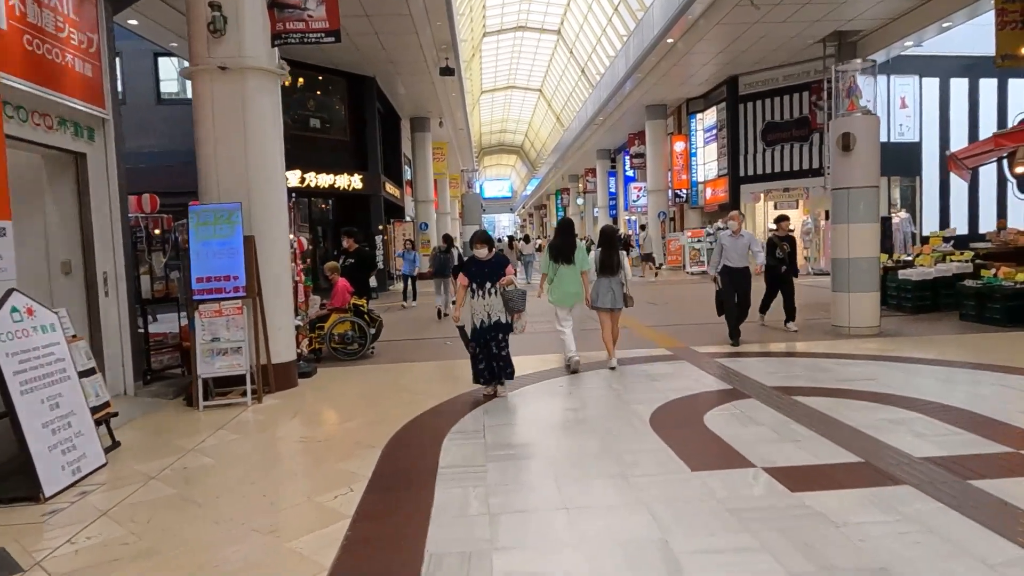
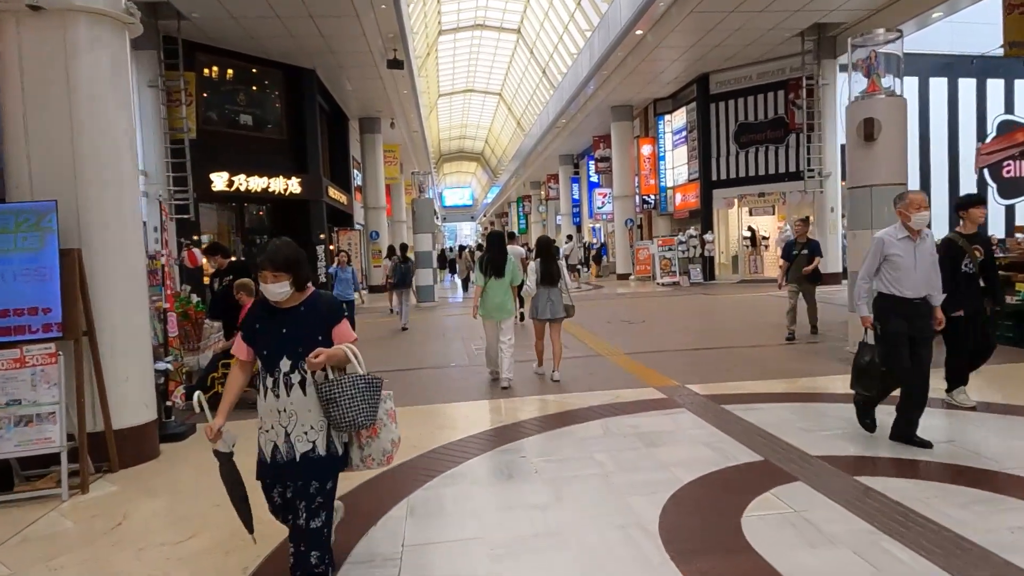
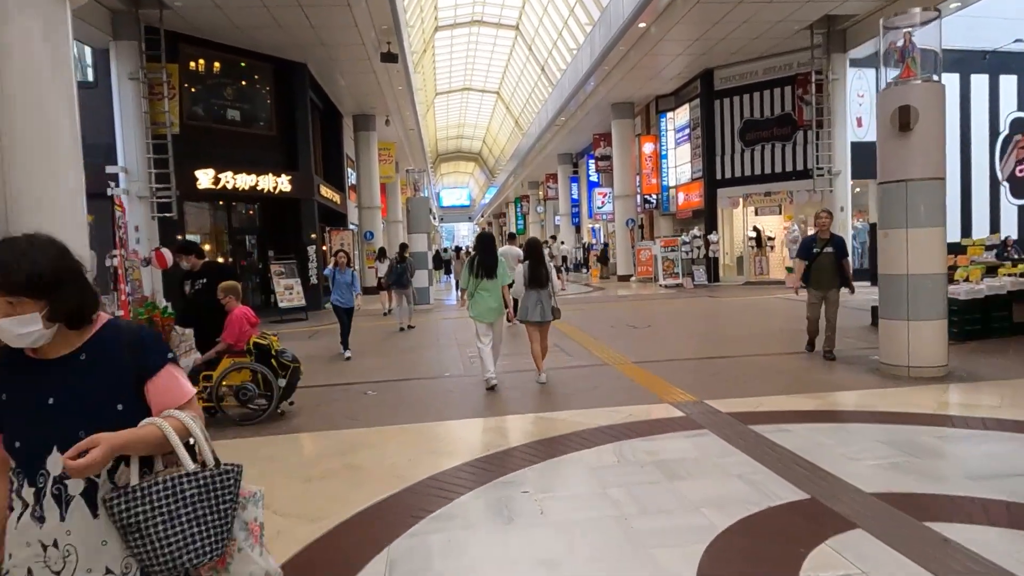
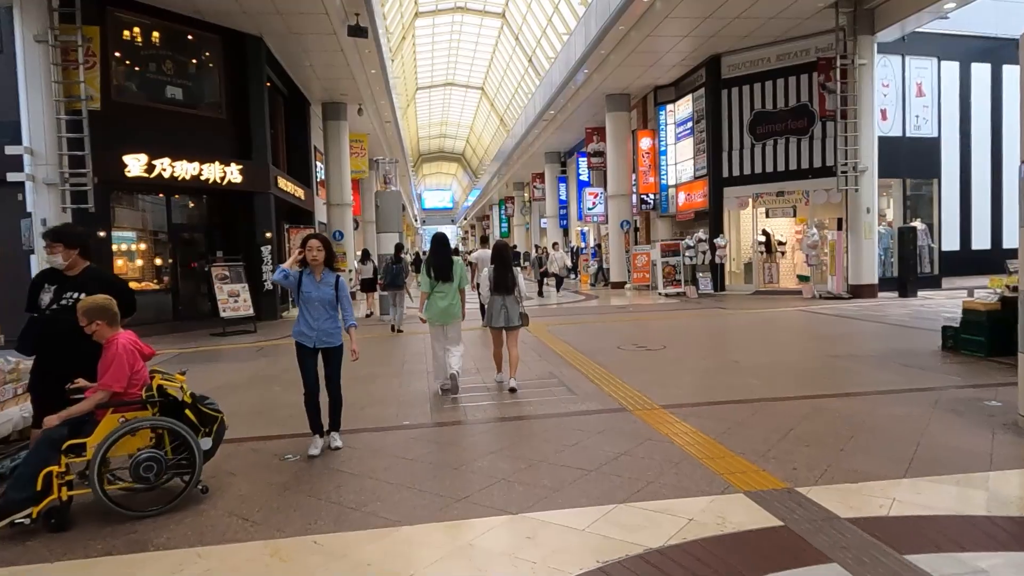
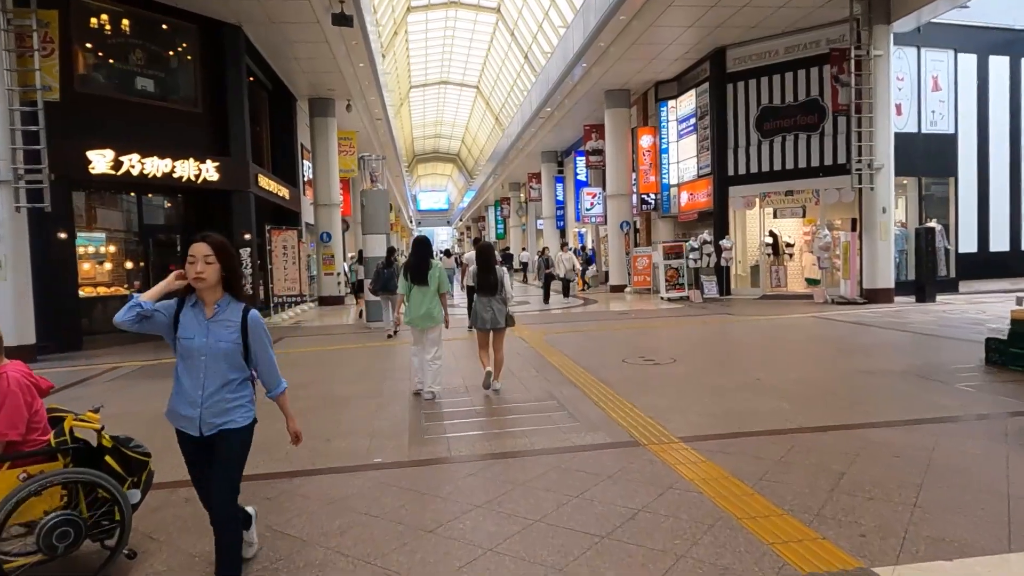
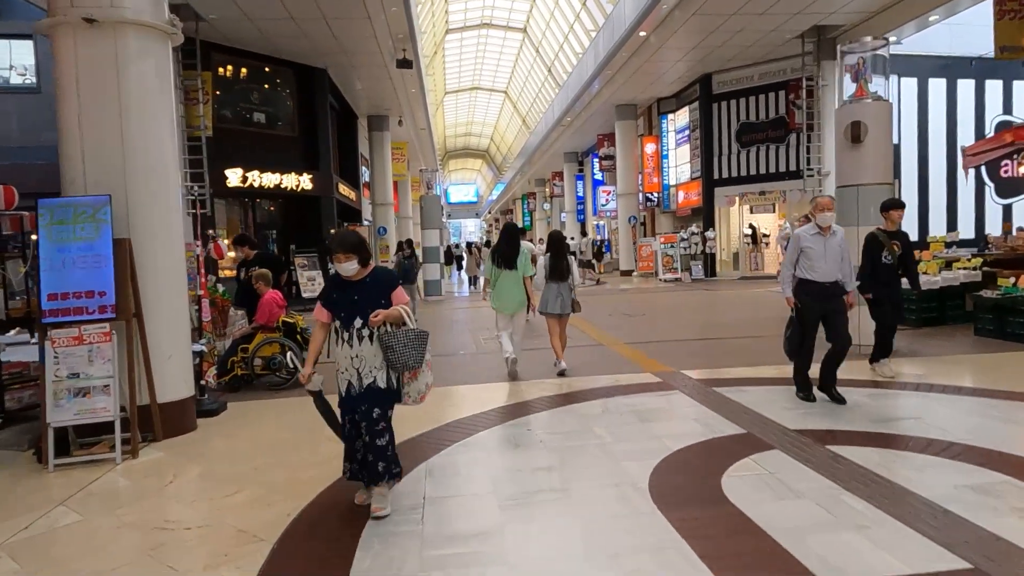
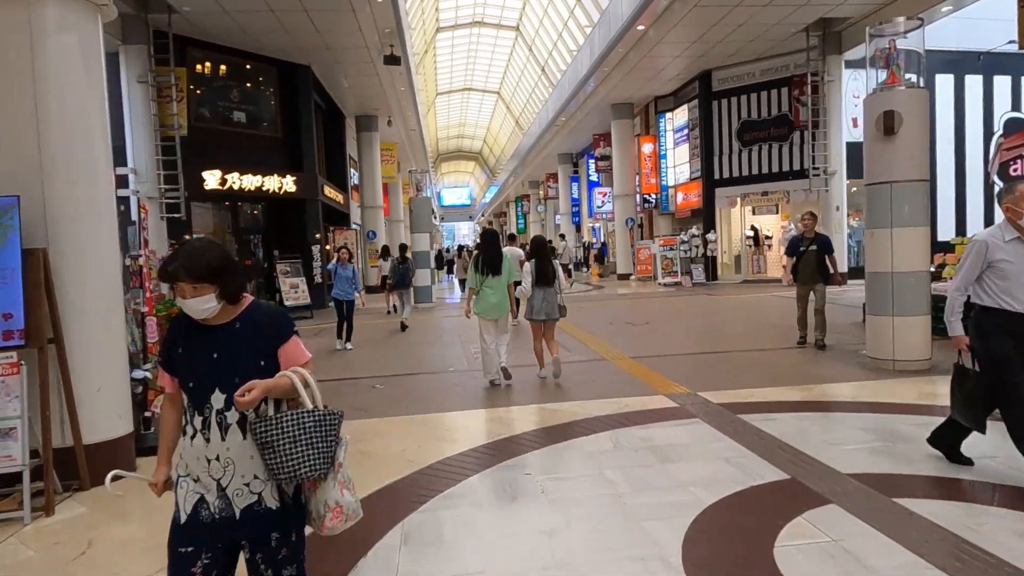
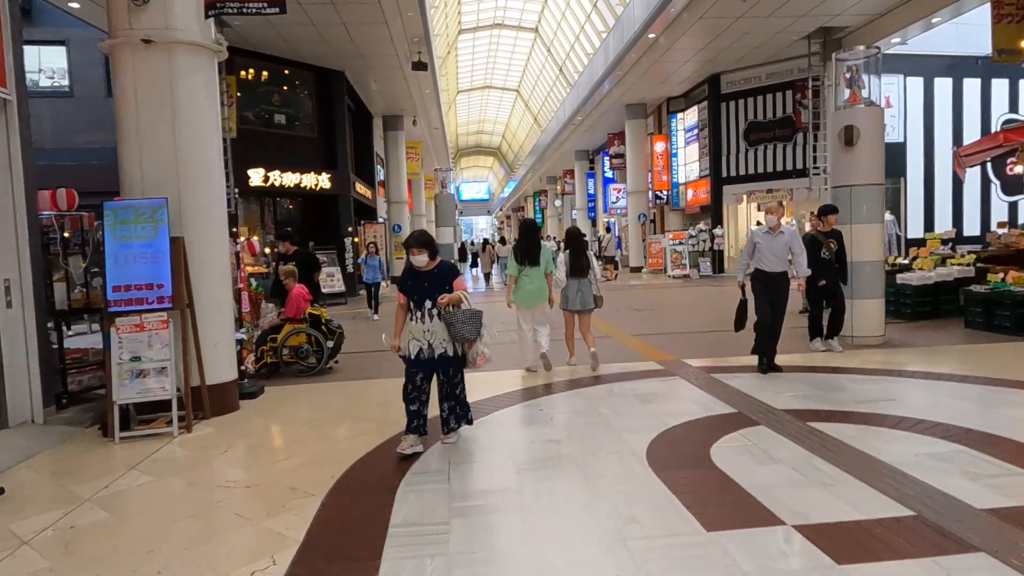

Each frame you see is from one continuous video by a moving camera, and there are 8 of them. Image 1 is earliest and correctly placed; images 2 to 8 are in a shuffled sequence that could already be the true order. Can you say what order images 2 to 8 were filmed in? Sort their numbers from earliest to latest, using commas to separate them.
8, 6, 2, 7, 3, 4, 5
